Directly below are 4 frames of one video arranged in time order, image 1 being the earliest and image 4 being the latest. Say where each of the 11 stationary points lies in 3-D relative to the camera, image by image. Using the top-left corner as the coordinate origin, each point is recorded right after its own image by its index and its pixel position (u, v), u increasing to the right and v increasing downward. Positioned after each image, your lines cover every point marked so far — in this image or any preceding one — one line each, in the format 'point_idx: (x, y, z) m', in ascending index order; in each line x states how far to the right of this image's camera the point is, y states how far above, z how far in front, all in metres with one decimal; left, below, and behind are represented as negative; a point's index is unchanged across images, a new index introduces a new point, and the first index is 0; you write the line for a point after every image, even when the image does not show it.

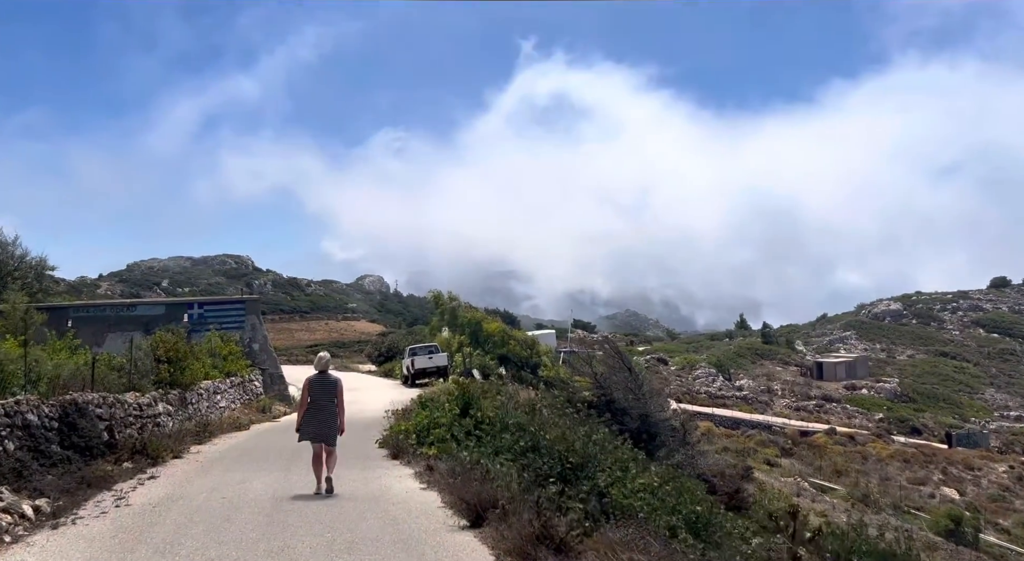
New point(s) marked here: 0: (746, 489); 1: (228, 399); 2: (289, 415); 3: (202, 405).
0: (+4.8, -4.3, +15.9) m
1: (-6.1, -2.5, +16.5) m
2: (-5.4, -3.2, +18.6) m
3: (-5.8, -2.3, +14.4) m
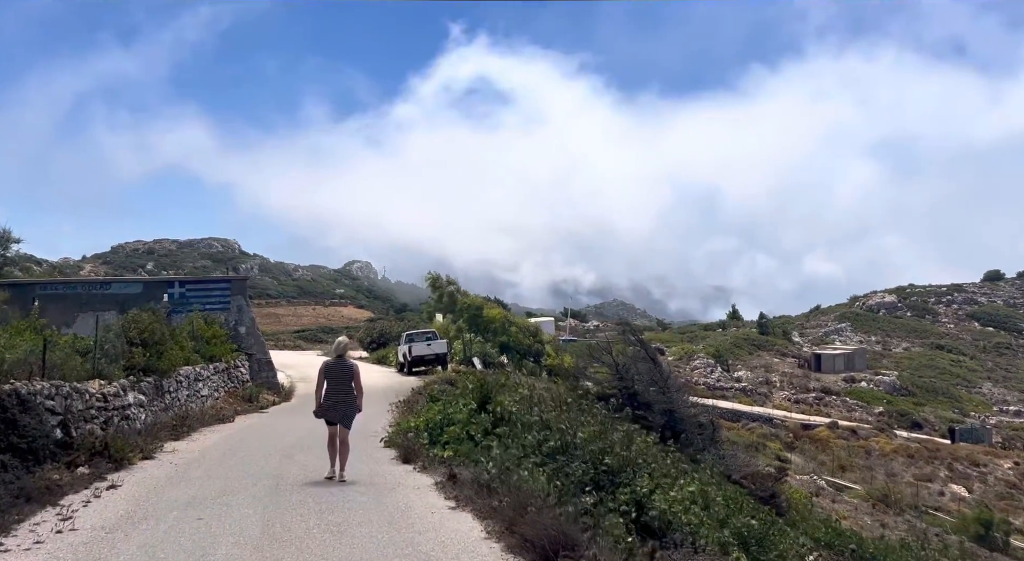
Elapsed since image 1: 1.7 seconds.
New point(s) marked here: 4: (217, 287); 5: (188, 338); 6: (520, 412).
0: (+5.0, -4.0, +14.5) m
1: (-5.8, -2.1, +14.9) m
2: (-5.2, -2.8, +17.1) m
3: (-5.5, -1.9, +12.8) m
4: (-7.1, -0.2, +18.6) m
5: (-6.4, -1.1, +15.2) m
6: (+0.1, -1.7, +10.0) m
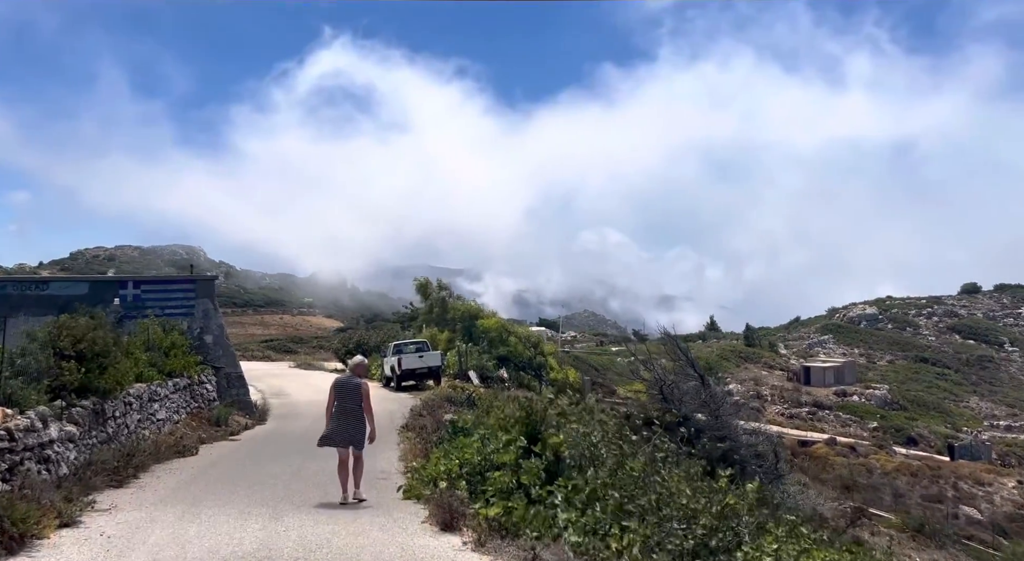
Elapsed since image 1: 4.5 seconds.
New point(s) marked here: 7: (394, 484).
0: (+5.4, -4.0, +12.2) m
1: (-5.4, -2.0, +12.2) m
2: (-4.9, -2.8, +14.4) m
3: (-5.0, -1.8, +10.1) m
4: (-6.8, -0.2, +15.9) m
5: (-6.0, -1.1, +12.5) m
6: (+0.6, -1.6, +7.5) m
7: (-1.3, -2.2, +8.2) m
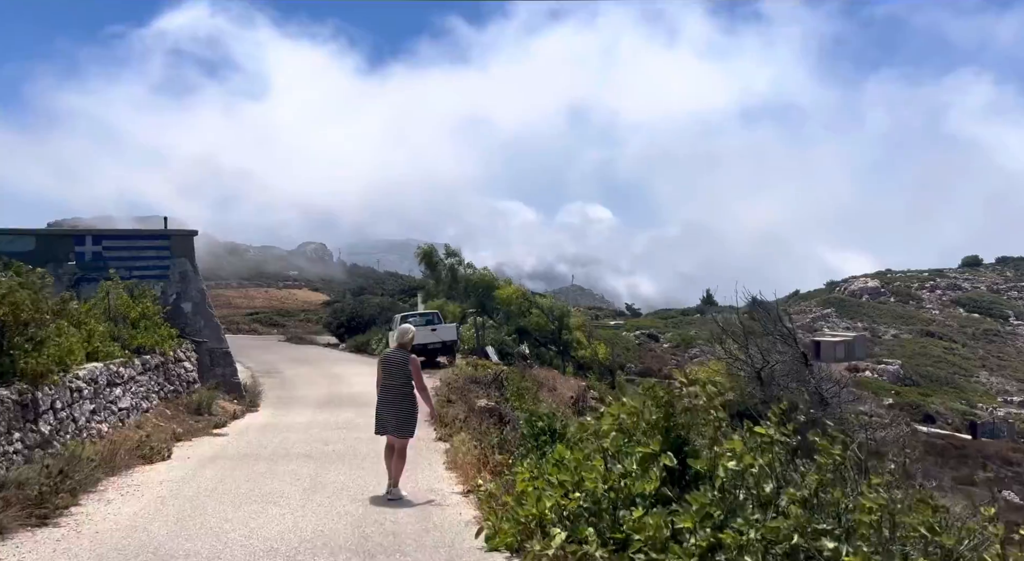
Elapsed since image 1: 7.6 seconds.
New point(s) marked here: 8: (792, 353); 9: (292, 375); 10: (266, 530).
0: (+6.2, -3.4, +9.8) m
1: (-4.7, -1.4, +9.6) m
2: (-4.1, -2.1, +11.8) m
3: (-4.2, -1.3, +7.5) m
4: (-6.1, +0.6, +13.1) m
5: (-5.2, -0.5, +9.8) m
6: (+1.5, -1.2, +4.9) m
7: (-0.5, -1.7, +5.7) m
8: (+3.8, -1.0, +10.6) m
9: (-5.3, -2.3, +18.7) m
10: (-1.7, -1.6, +4.9) m
